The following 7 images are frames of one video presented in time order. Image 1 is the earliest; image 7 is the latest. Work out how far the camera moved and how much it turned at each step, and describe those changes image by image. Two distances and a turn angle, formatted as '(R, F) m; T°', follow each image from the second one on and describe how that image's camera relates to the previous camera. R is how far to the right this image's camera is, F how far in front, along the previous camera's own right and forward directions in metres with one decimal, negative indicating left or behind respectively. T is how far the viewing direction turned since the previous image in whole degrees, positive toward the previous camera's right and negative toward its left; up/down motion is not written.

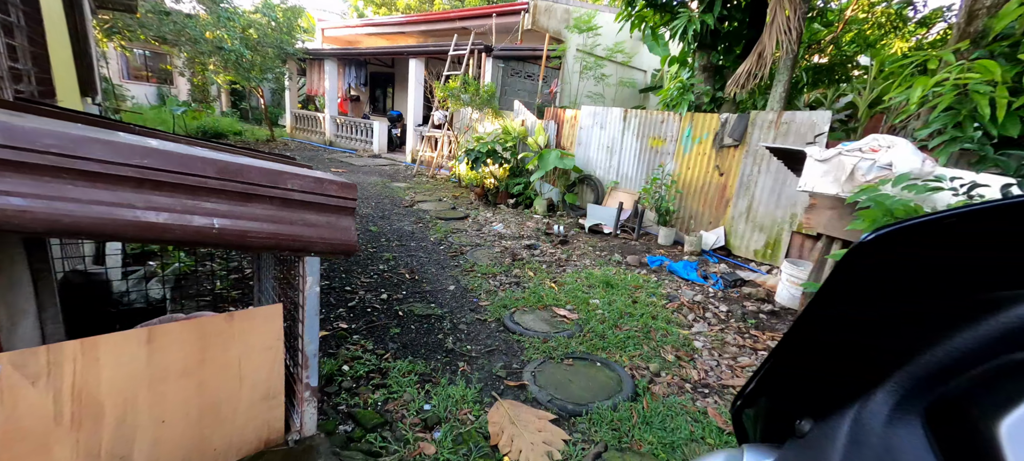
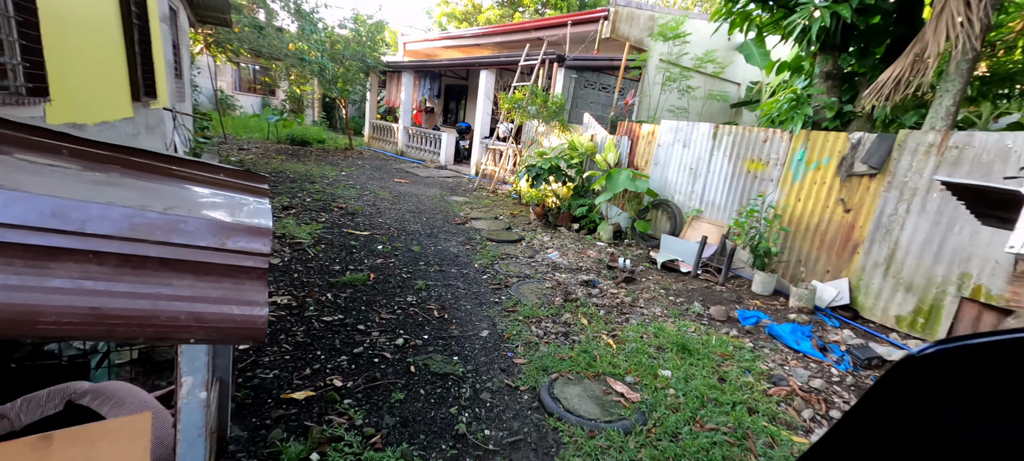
(+0.1, +0.7) m; -8°
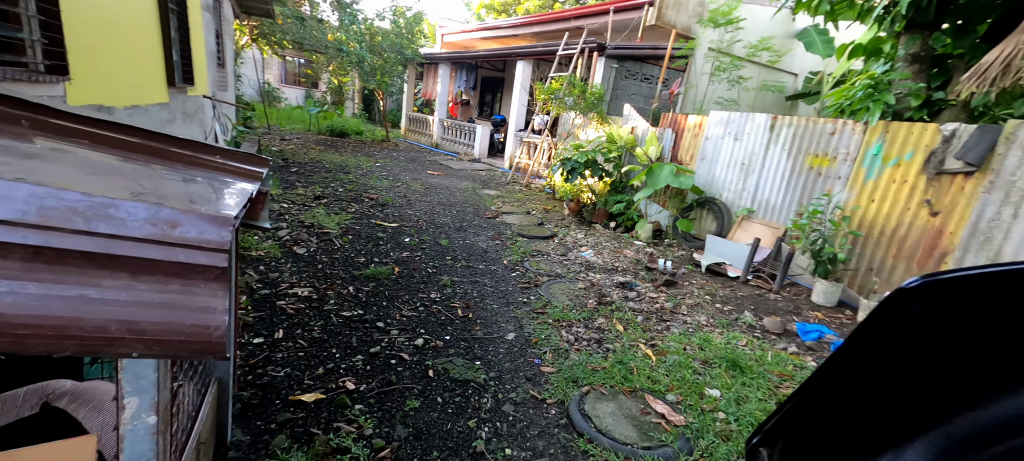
(0.0, +0.2) m; -4°
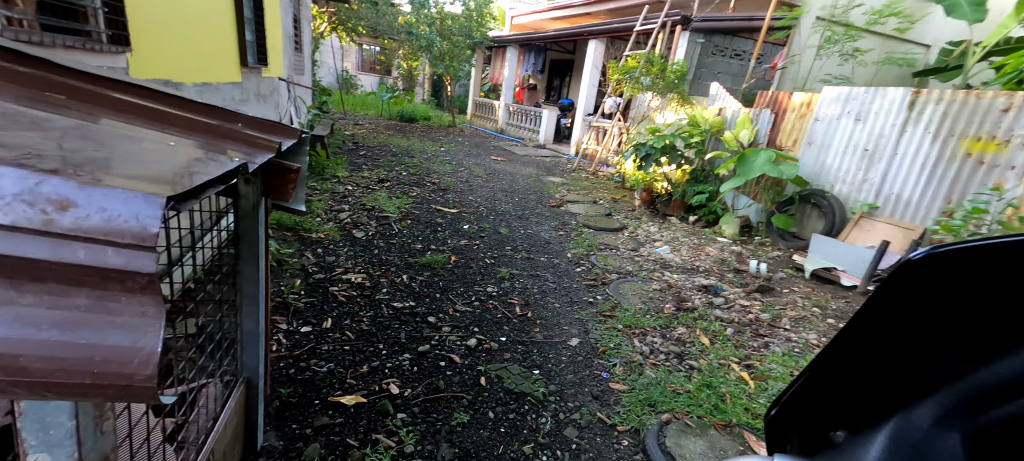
(0.0, +0.3) m; -8°
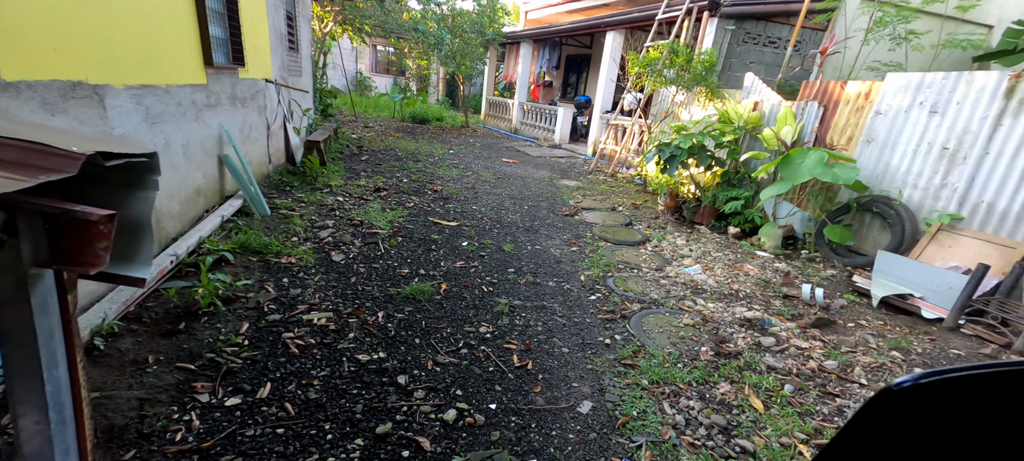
(+0.1, +0.5) m; -2°
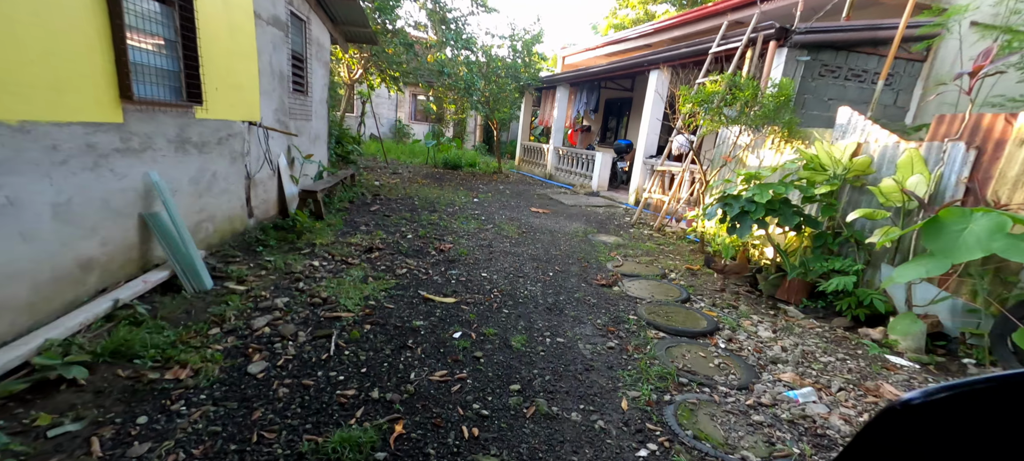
(+0.2, +1.1) m; -5°
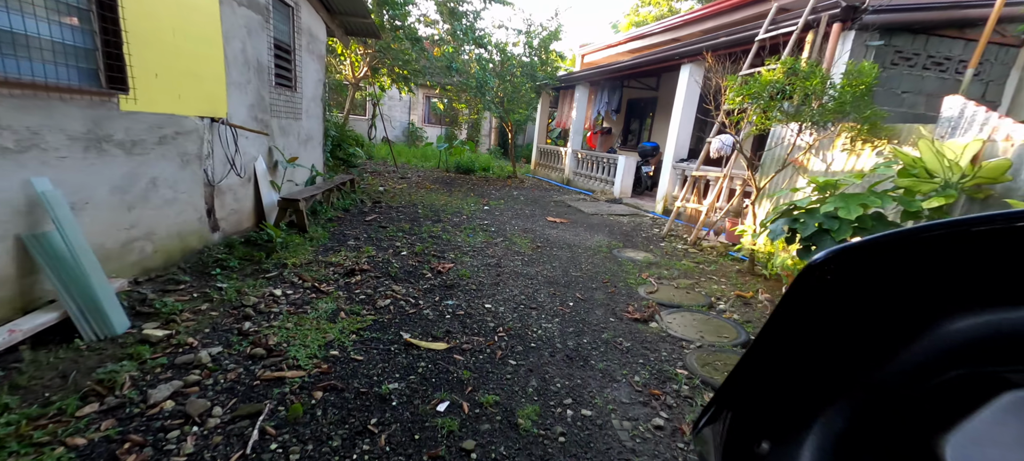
(0.0, +0.8) m; -2°
